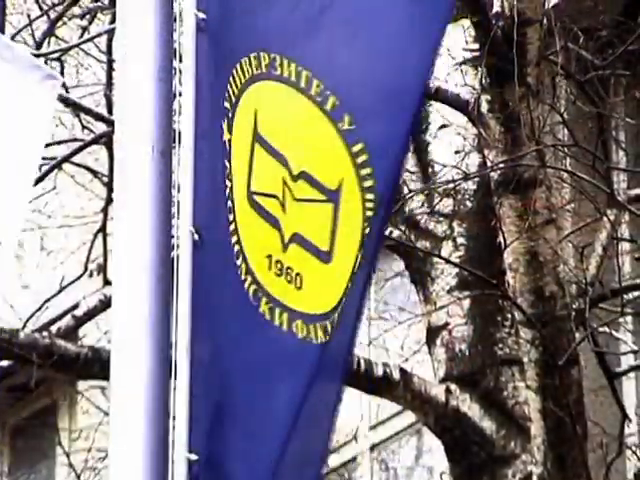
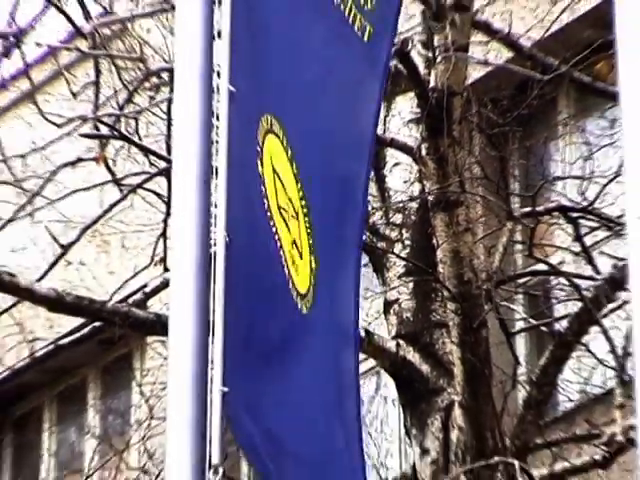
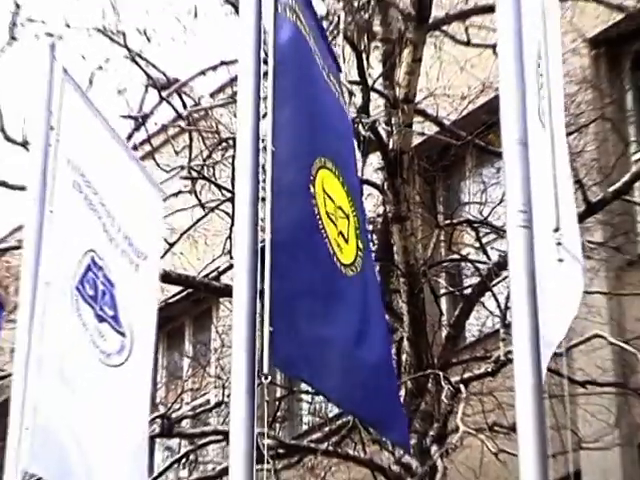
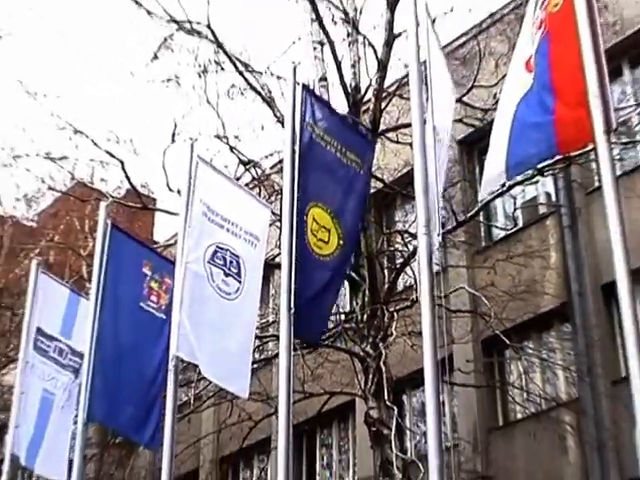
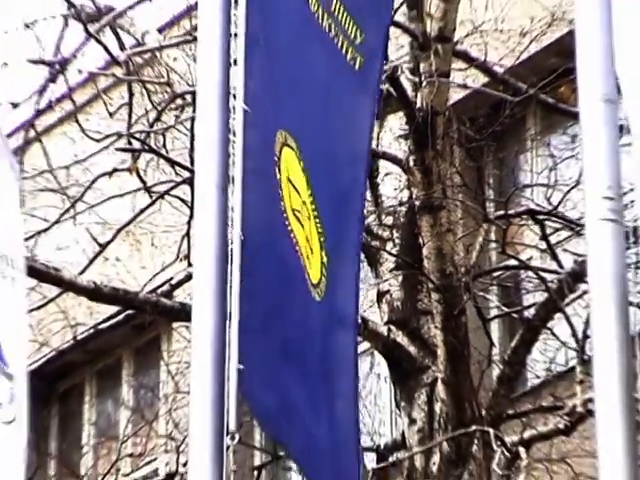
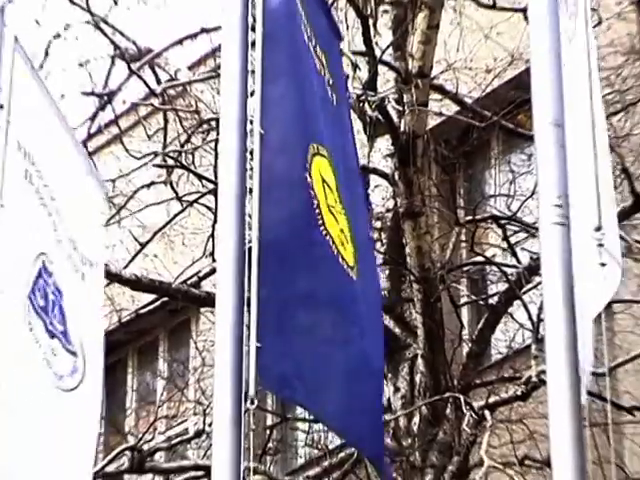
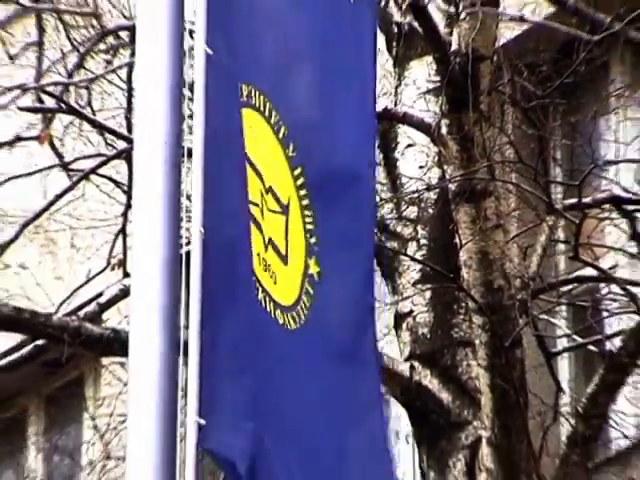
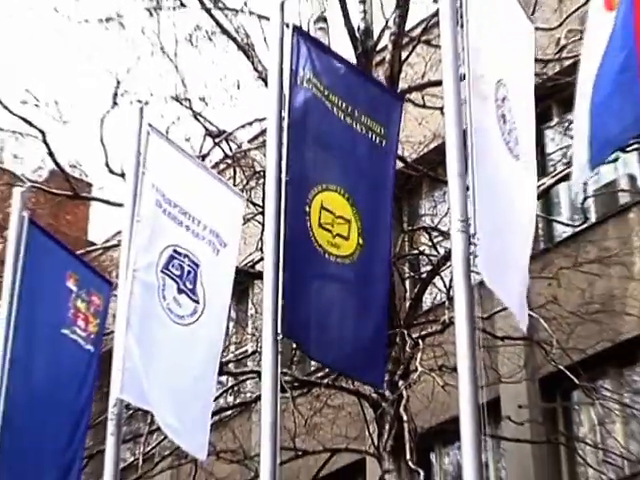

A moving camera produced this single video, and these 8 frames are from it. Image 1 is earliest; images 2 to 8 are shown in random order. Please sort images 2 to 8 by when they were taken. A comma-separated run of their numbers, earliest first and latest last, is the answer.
7, 2, 5, 6, 3, 8, 4
